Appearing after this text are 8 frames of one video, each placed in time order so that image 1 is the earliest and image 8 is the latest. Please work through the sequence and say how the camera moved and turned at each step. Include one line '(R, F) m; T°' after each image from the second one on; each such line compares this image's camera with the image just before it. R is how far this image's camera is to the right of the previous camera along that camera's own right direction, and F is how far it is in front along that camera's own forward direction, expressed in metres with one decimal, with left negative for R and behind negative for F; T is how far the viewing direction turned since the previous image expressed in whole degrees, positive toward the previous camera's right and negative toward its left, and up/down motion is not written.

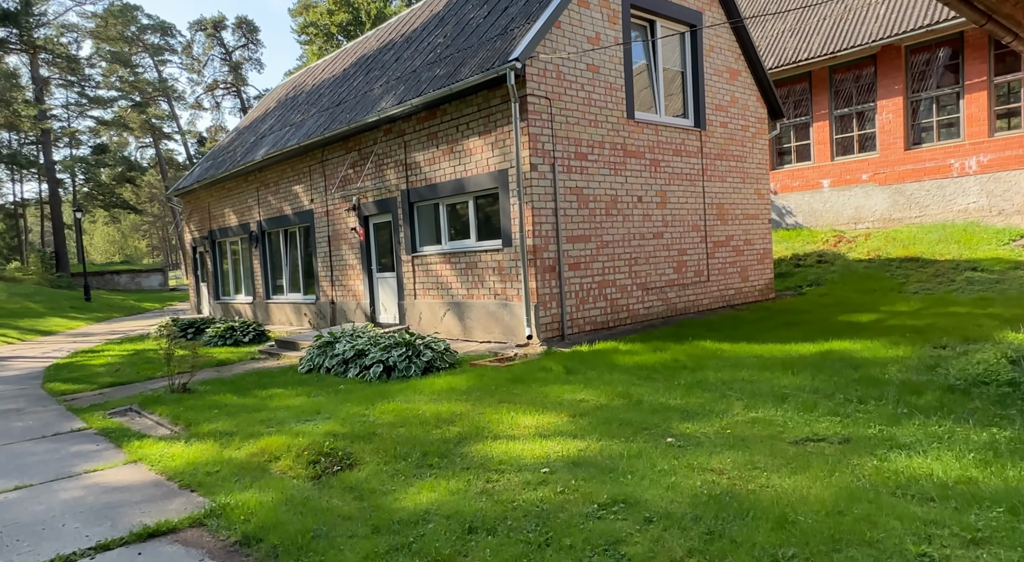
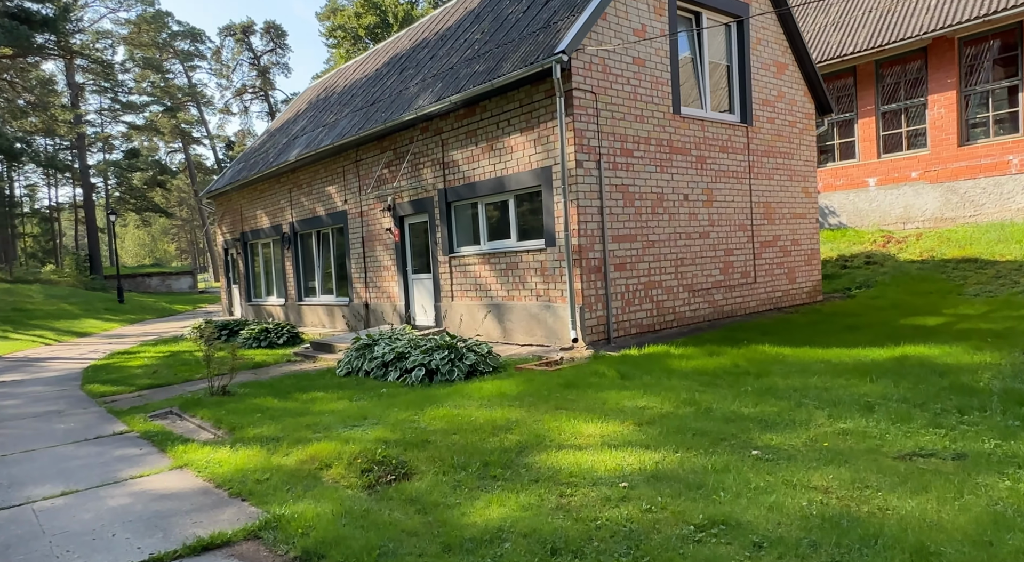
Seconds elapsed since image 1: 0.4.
(-0.3, +0.3) m; -2°
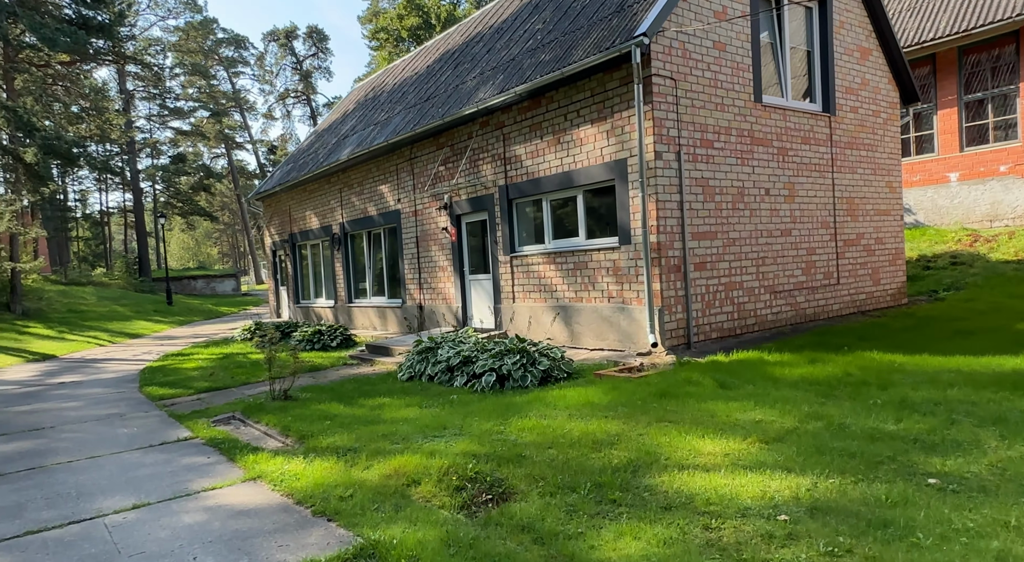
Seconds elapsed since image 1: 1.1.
(-0.5, +0.5) m; -3°
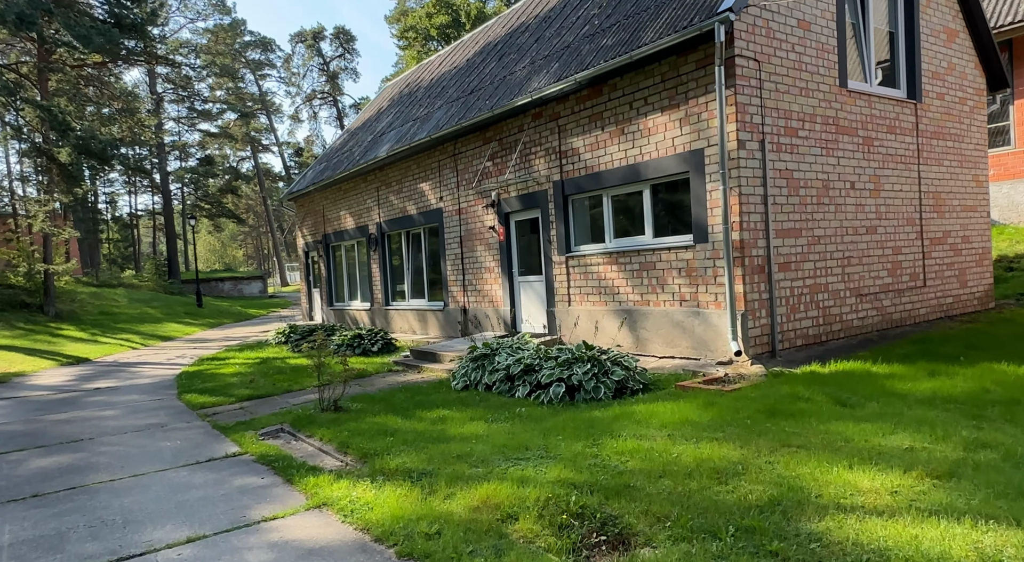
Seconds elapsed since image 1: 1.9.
(-0.5, +0.6) m; -2°
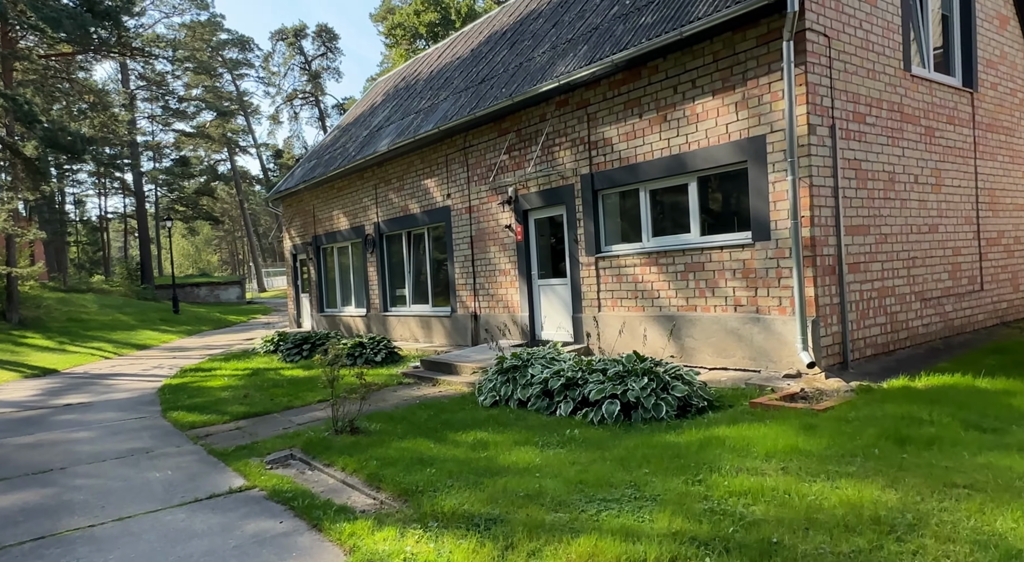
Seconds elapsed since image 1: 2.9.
(-0.6, +0.9) m; +2°
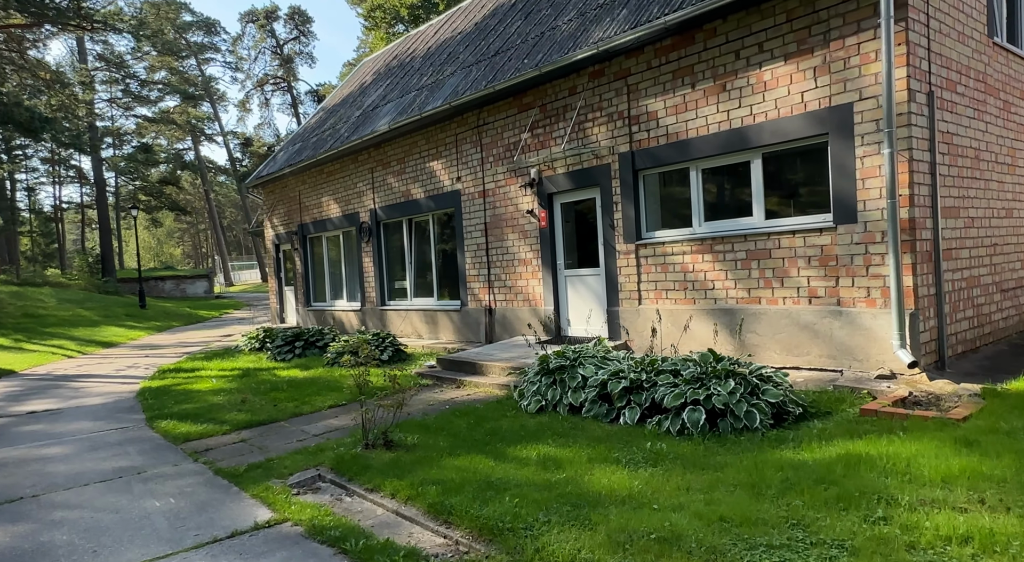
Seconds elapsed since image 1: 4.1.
(-0.7, +0.9) m; +3°
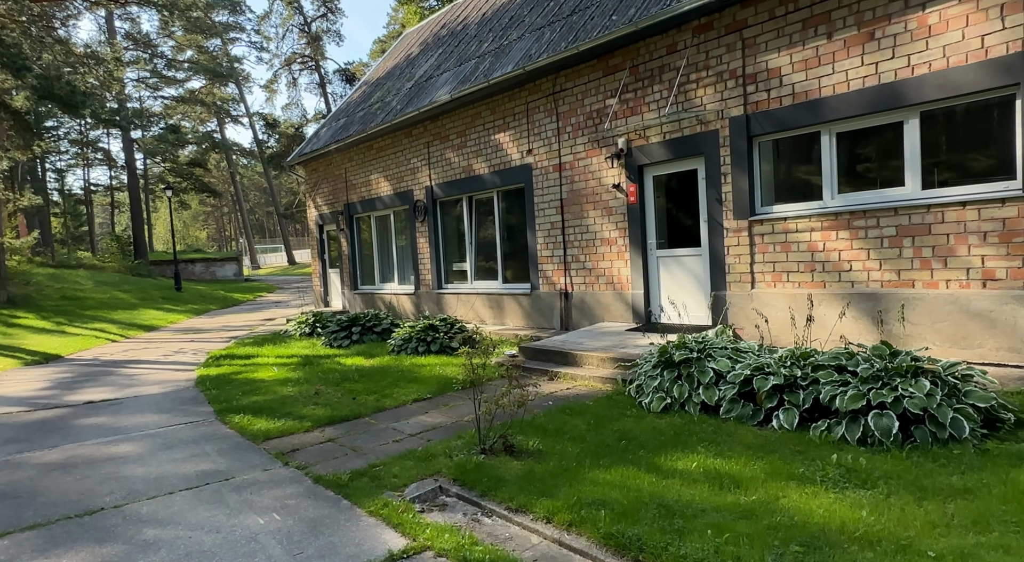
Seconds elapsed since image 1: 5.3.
(-0.8, +0.8) m; -2°
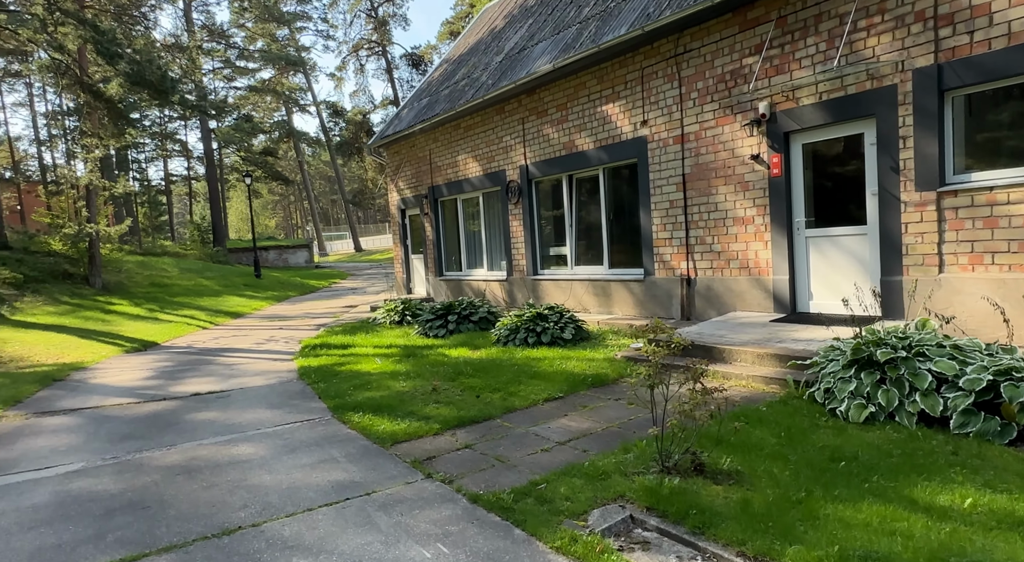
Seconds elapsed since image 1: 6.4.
(-0.7, +0.8) m; -5°
